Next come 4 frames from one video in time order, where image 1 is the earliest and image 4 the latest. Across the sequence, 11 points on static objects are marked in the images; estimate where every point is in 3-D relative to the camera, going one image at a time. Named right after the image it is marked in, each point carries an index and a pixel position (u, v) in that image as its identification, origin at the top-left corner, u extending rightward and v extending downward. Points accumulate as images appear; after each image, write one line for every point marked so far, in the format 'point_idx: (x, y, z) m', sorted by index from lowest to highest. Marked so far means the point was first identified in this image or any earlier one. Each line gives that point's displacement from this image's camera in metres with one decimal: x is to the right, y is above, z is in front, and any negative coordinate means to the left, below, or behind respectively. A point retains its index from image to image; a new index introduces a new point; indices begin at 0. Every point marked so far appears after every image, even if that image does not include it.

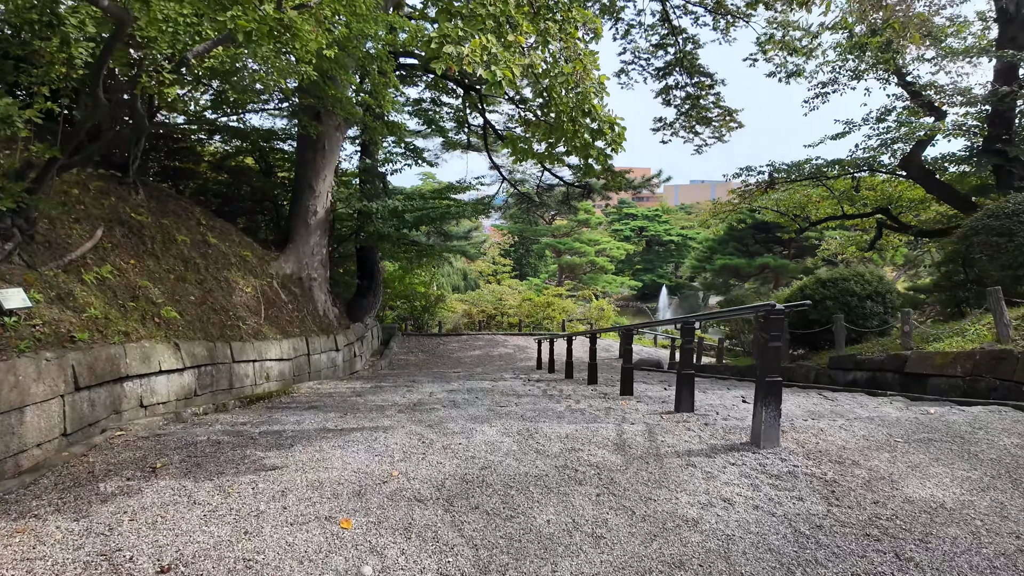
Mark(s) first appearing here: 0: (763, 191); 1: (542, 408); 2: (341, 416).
0: (+4.3, +1.6, +9.9) m
1: (+0.2, -0.7, +3.3) m
2: (-0.9, -0.7, +3.1) m
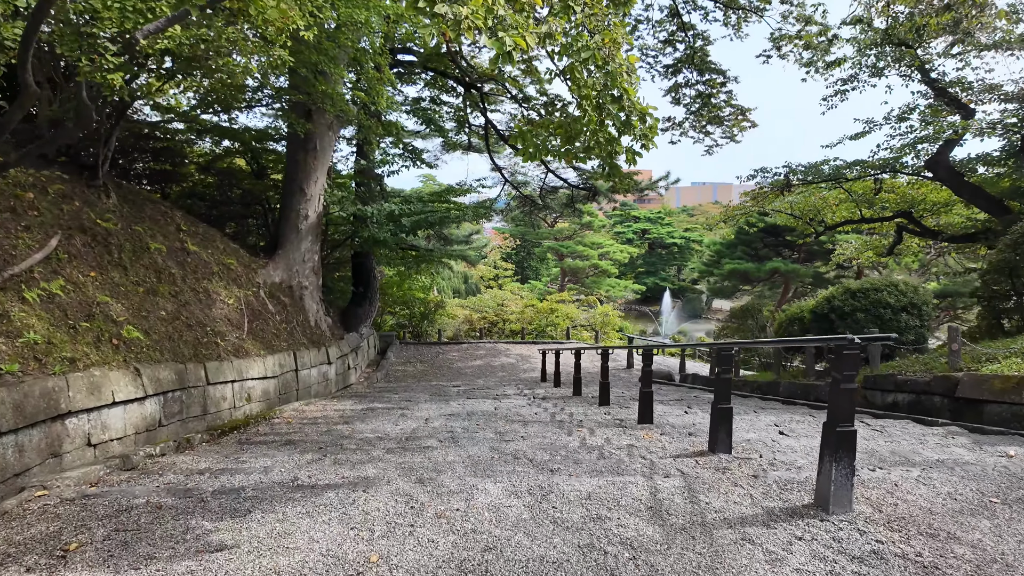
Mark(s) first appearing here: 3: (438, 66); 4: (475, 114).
0: (+4.3, +1.5, +9.5) m
1: (+0.2, -0.8, +2.9) m
2: (-0.9, -0.8, +2.7) m
3: (-1.2, +3.7, +9.7) m
4: (-0.7, +3.2, +10.8) m
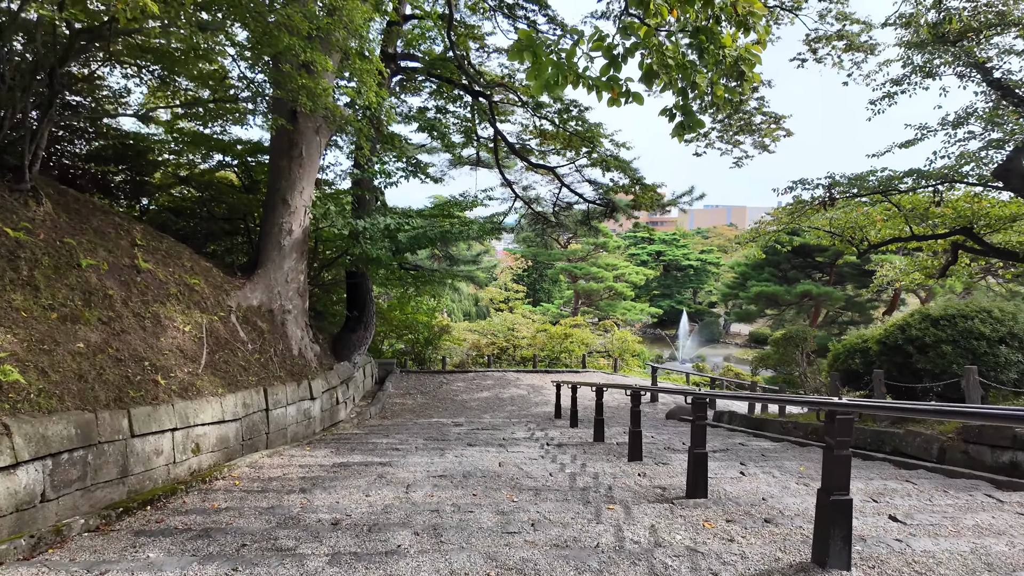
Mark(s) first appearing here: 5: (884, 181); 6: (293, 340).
0: (+4.5, +1.2, +8.6) m
1: (+0.2, -0.9, +2.0) m
2: (-0.9, -0.9, +1.8) m
3: (-1.1, +3.3, +9.0) m
4: (-0.5, +2.8, +10.1) m
5: (+4.8, +1.4, +7.6) m
6: (-2.3, -0.5, +6.1) m
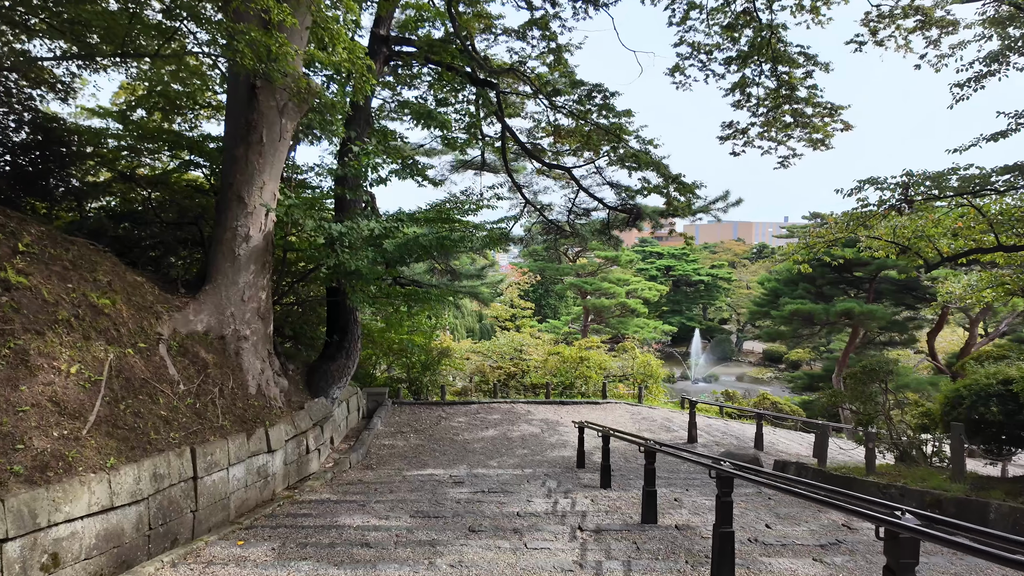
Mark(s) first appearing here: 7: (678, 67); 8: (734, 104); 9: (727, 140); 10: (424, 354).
0: (+4.6, +0.9, +7.3) m
1: (+0.3, -1.0, +0.7) m
2: (-0.8, -0.9, +0.5) m
3: (-0.9, +3.1, +7.8) m
4: (-0.3, +2.5, +8.9) m
5: (+5.0, +1.2, +6.4) m
6: (-2.2, -0.7, +4.9) m
7: (+2.6, +3.4, +9.0) m
8: (+3.2, +2.6, +8.3) m
9: (+3.0, +2.1, +8.3) m
10: (-1.5, -1.1, +9.8) m
